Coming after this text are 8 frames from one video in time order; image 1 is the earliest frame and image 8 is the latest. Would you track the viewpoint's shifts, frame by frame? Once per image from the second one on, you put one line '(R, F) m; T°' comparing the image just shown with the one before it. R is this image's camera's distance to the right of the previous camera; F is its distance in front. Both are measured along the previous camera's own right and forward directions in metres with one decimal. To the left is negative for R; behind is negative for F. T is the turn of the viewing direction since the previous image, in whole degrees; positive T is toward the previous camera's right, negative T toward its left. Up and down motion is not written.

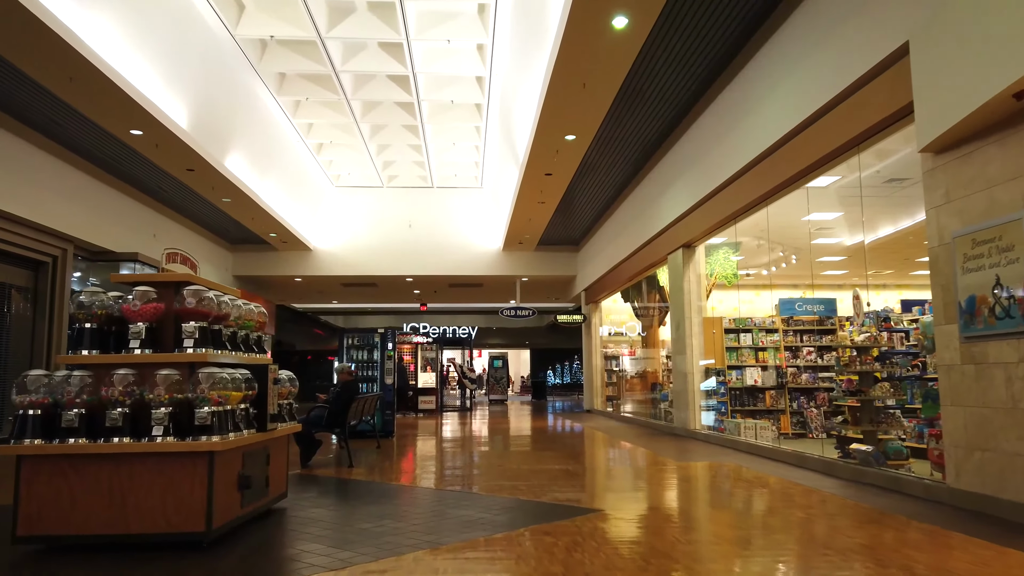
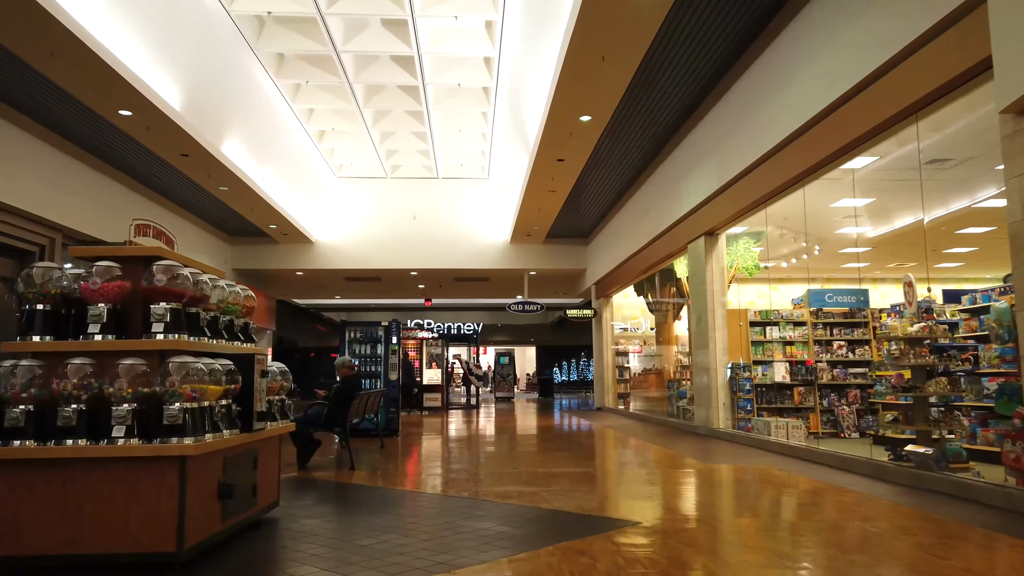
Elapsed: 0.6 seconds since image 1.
(-0.1, +0.4) m; 0°
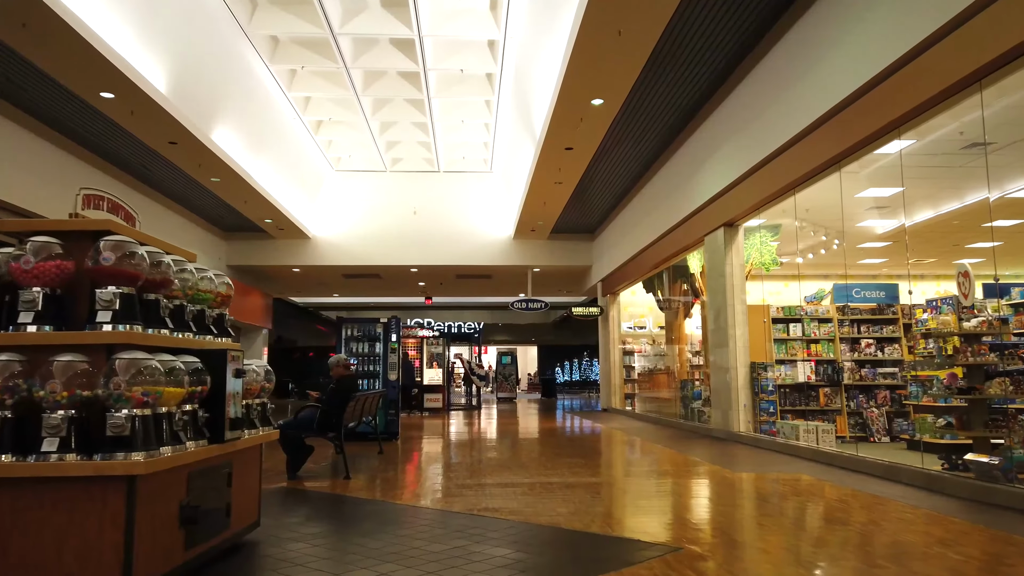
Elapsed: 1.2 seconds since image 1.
(-0.1, +0.4) m; 0°
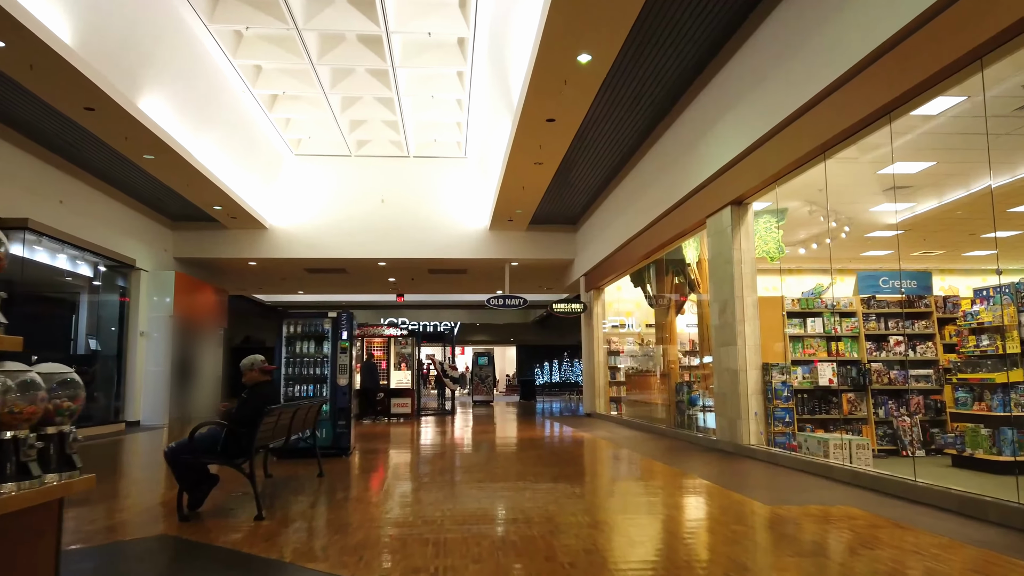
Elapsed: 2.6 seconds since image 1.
(+0.1, +1.0) m; +2°
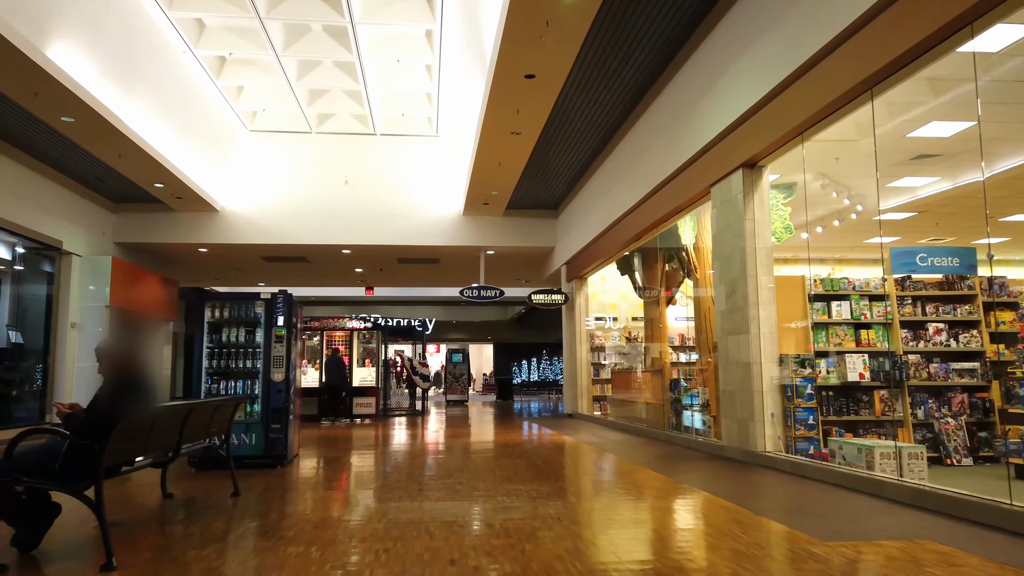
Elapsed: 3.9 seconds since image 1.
(+0.1, +1.0) m; +2°
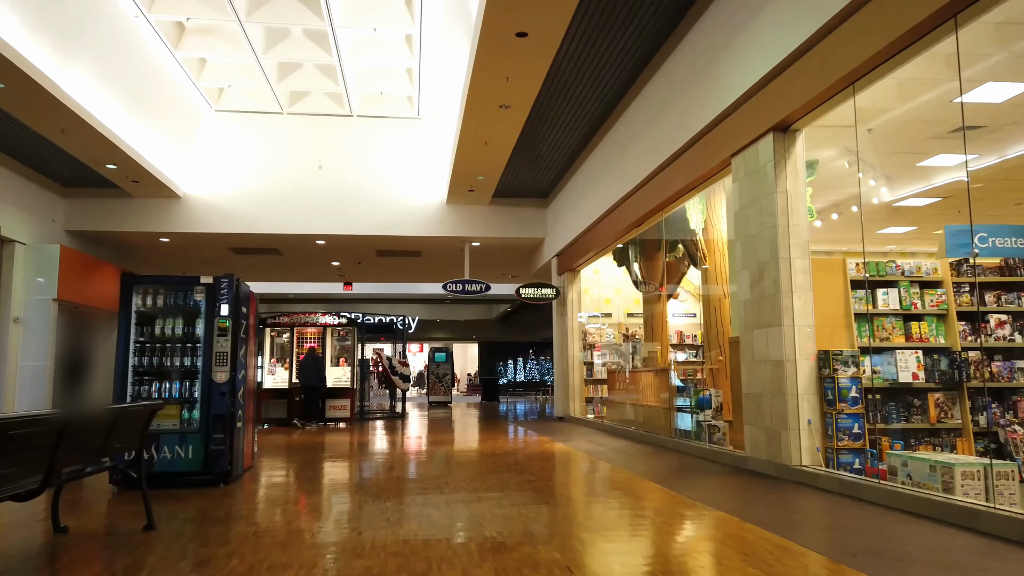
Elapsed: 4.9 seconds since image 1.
(0.0, +0.8) m; +1°
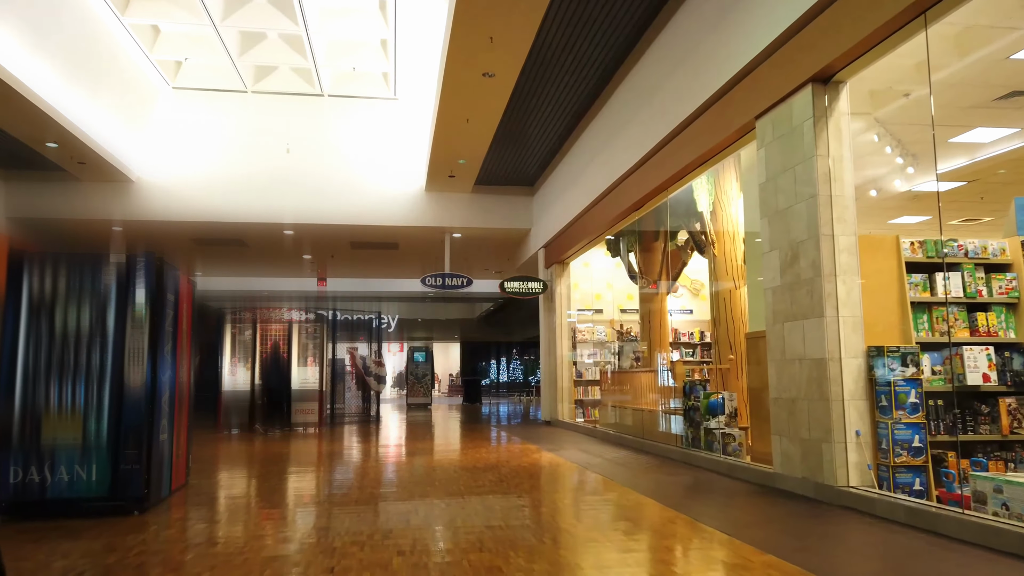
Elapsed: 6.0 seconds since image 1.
(0.0, +0.8) m; +1°
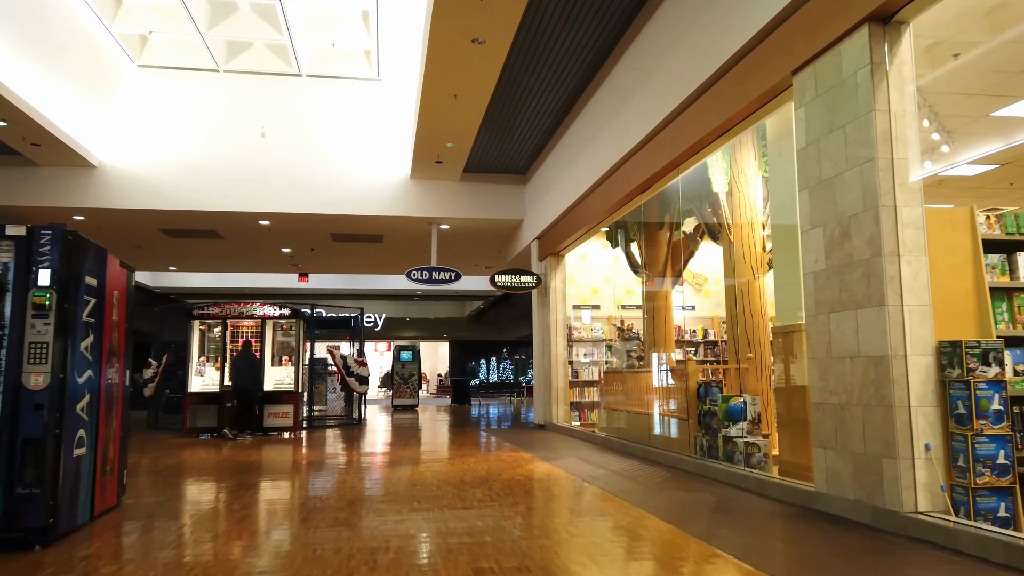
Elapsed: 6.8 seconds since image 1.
(0.0, +0.6) m; +1°
